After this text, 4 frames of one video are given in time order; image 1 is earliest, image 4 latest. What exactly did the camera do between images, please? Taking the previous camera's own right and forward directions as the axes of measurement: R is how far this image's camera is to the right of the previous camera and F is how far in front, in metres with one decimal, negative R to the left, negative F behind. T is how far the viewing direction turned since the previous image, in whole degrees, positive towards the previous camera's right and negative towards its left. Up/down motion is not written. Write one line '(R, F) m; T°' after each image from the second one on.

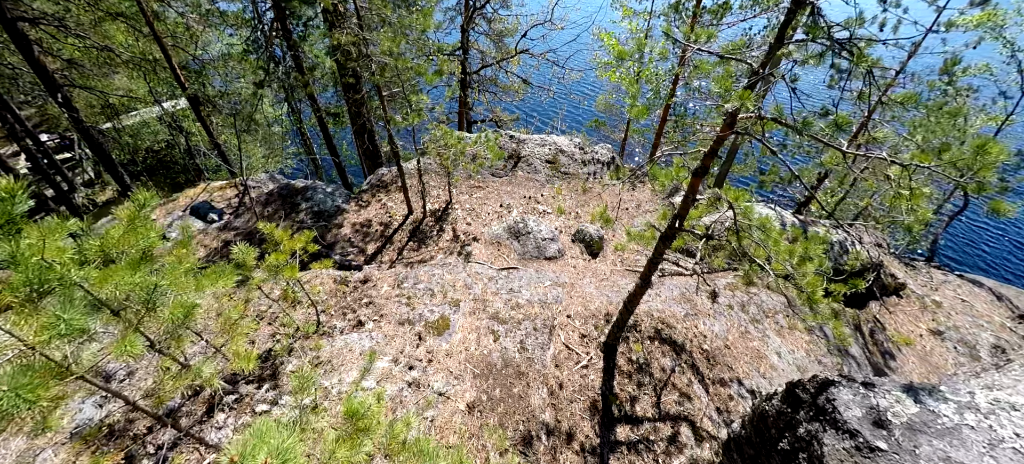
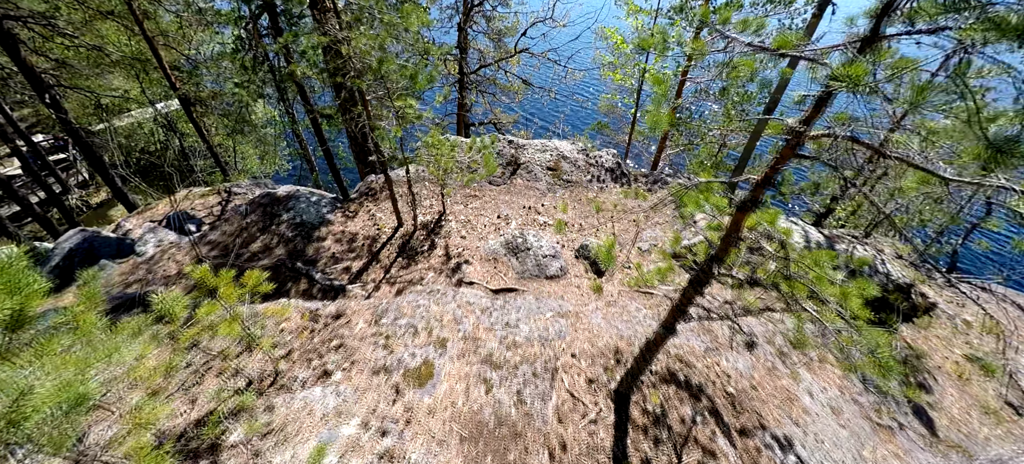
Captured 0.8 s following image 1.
(+0.1, +0.7) m; 0°
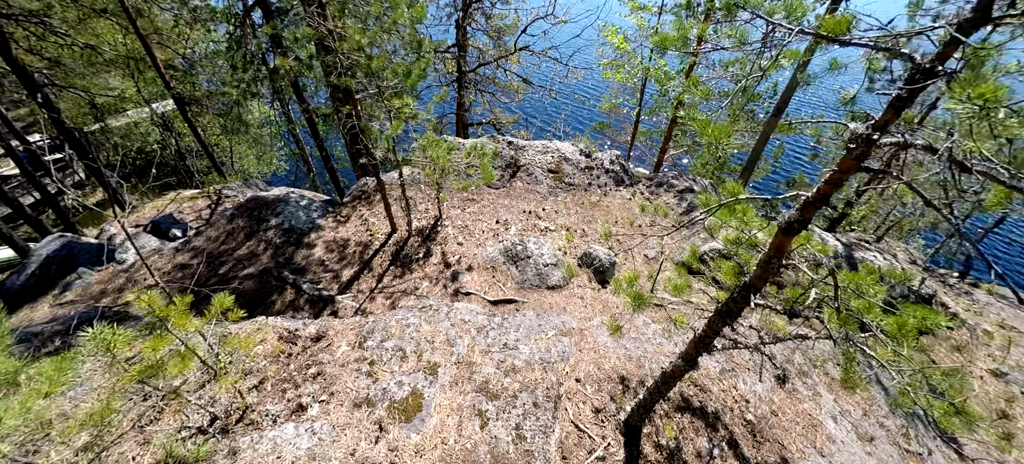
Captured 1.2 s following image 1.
(0.0, +0.4) m; 0°
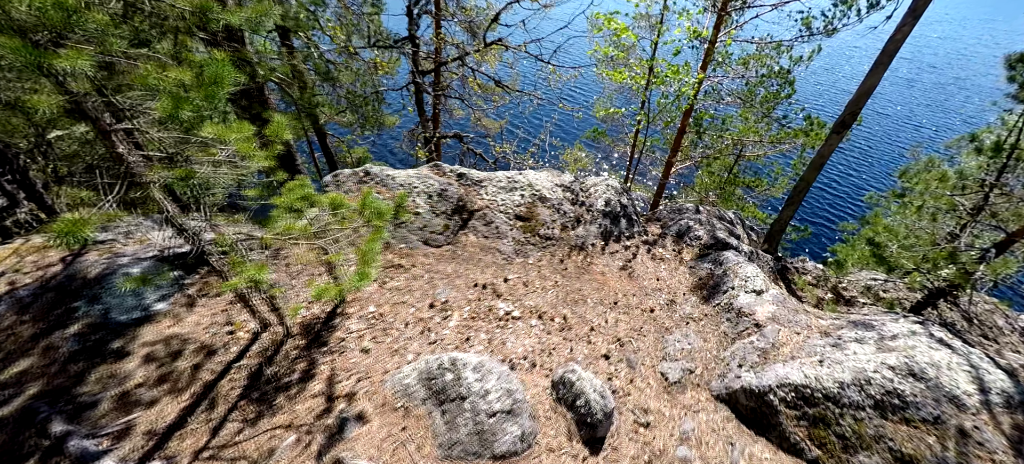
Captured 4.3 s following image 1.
(+0.9, +3.0) m; 0°
